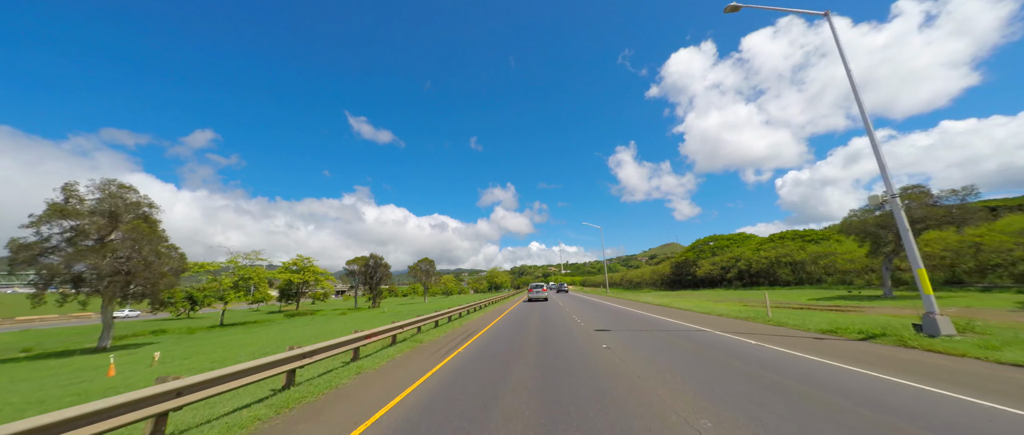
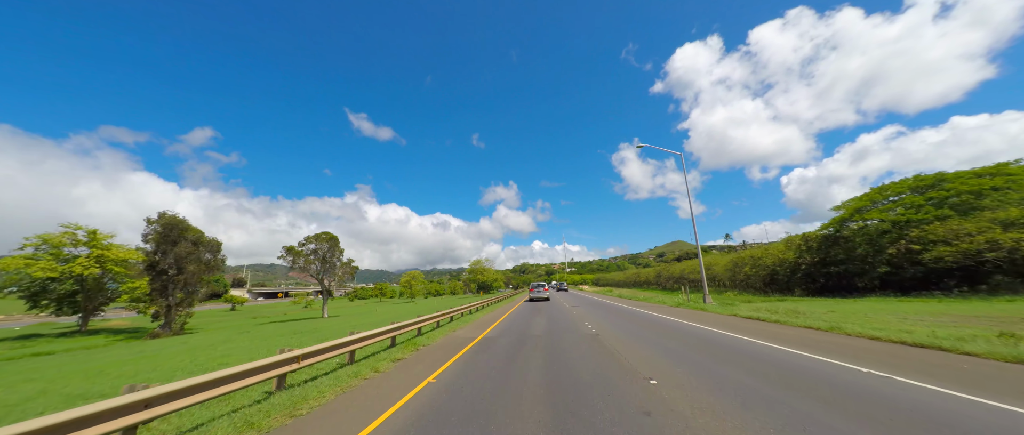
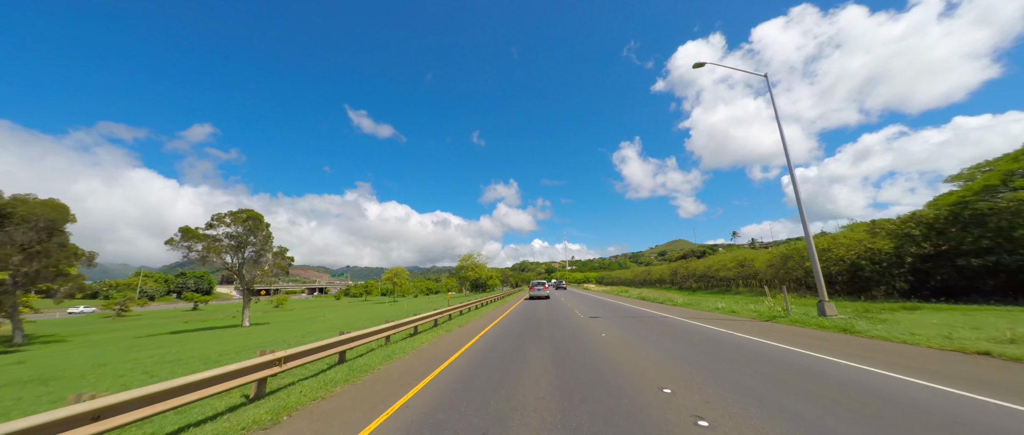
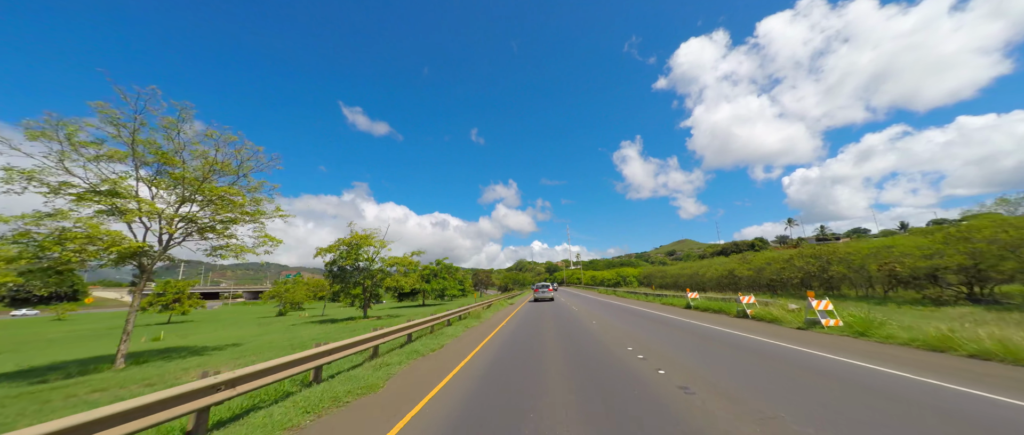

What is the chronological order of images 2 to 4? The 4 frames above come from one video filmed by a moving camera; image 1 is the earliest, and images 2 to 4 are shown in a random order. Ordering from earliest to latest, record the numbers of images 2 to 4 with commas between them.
2, 3, 4
